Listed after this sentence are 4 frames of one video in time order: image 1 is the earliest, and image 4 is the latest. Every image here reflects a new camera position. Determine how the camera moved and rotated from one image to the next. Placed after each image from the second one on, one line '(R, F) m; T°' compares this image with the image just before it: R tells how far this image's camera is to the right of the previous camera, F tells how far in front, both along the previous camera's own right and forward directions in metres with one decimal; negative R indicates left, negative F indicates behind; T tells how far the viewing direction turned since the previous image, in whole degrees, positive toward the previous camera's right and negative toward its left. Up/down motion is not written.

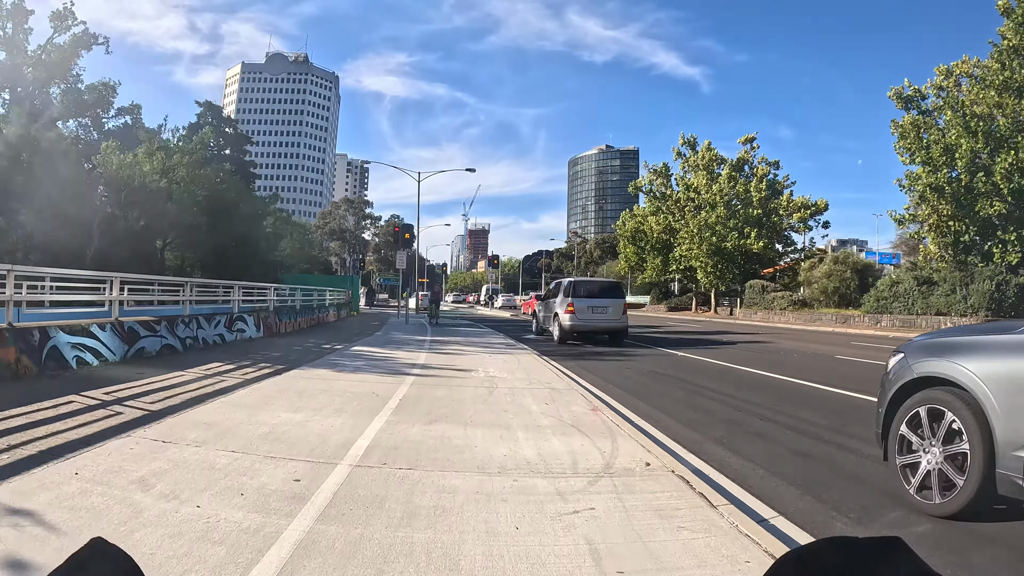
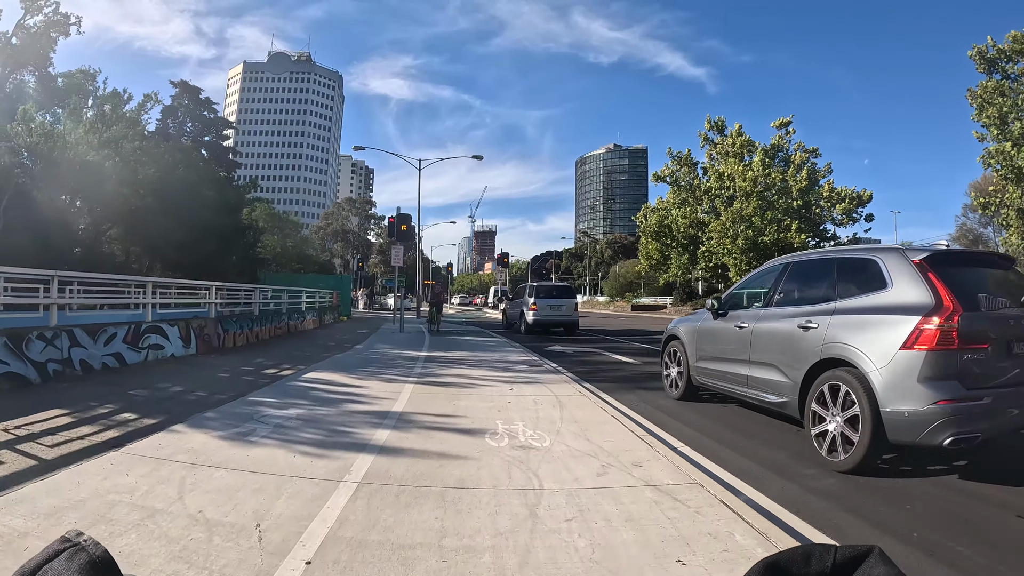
(-0.4, +4.4) m; -1°
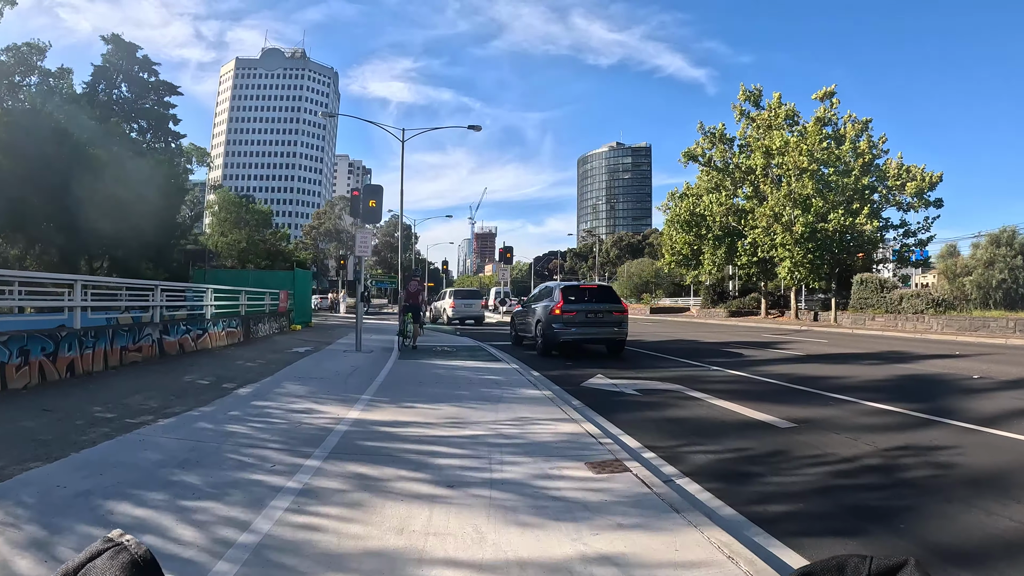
(-0.3, +6.1) m; 0°
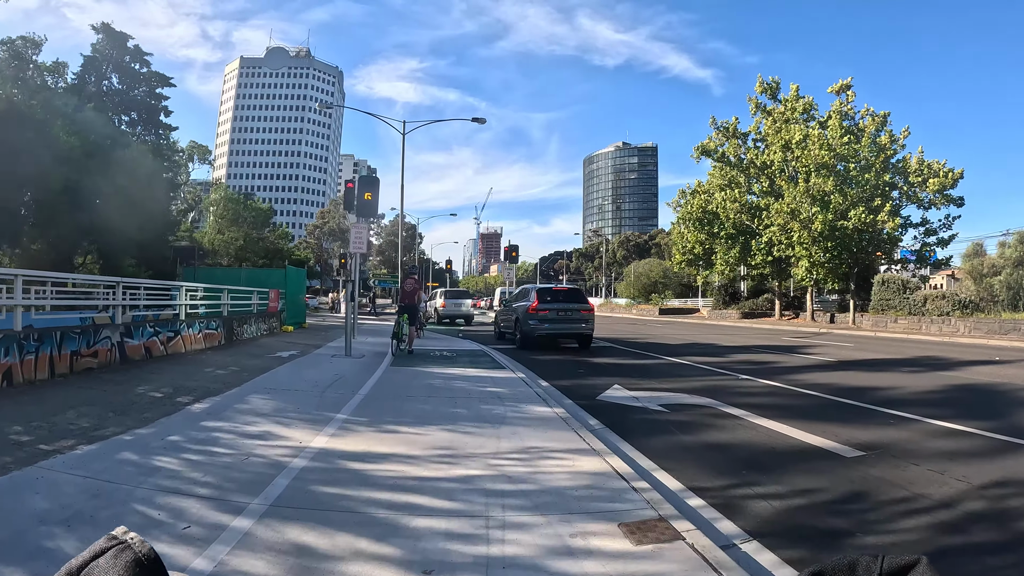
(0.0, +1.0) m; 0°
